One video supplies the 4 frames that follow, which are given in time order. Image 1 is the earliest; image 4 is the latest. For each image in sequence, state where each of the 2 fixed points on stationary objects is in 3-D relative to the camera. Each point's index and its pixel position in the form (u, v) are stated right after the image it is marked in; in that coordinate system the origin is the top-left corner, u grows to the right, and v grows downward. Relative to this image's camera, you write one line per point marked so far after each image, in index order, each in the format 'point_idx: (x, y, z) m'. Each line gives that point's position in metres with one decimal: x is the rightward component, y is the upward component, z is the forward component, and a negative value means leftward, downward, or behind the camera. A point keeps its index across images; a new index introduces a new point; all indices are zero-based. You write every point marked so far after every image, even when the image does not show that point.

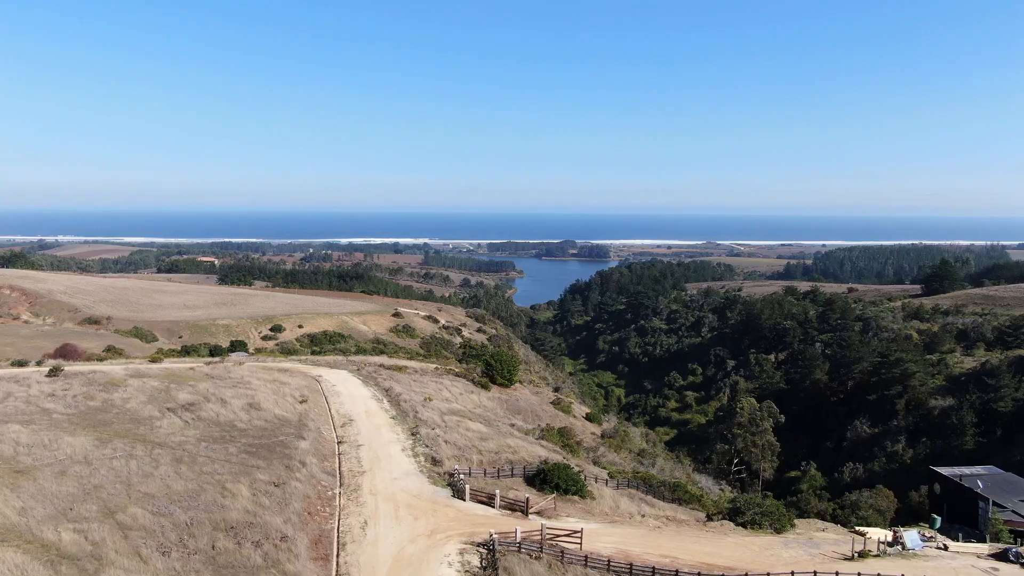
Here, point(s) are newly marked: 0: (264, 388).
0: (-7.4, -3.0, +17.5) m
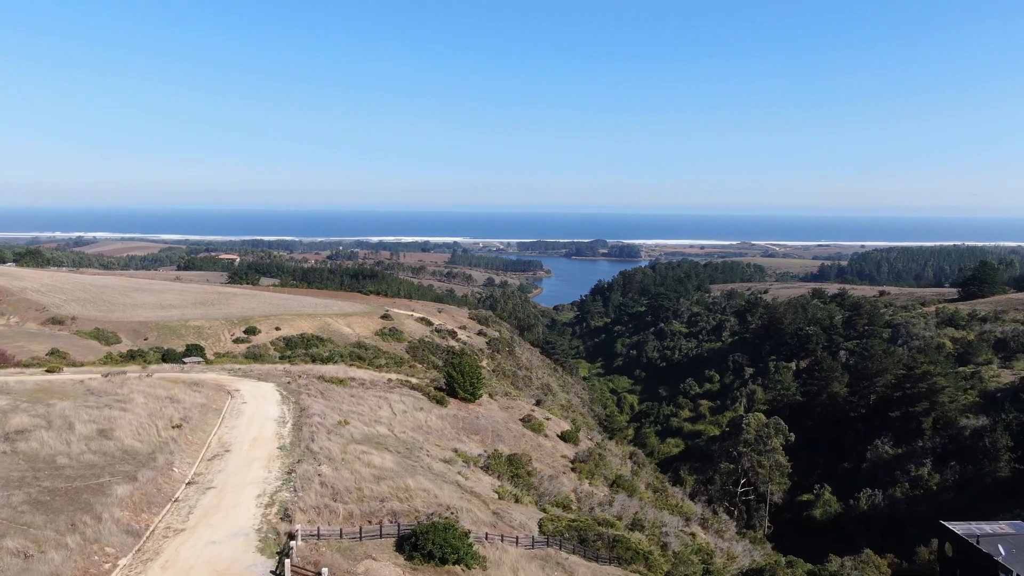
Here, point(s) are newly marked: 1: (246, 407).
0: (-9.6, -3.1, +15.1) m
1: (-7.9, -3.5, +17.5) m
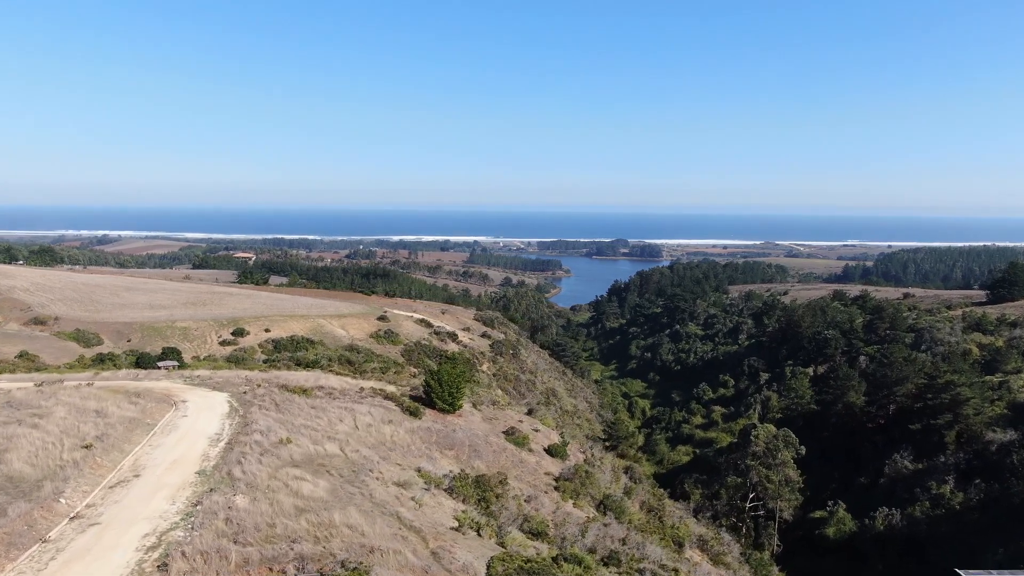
0: (-10.6, -3.2, +13.6) m
1: (-8.9, -3.6, +16.0) m
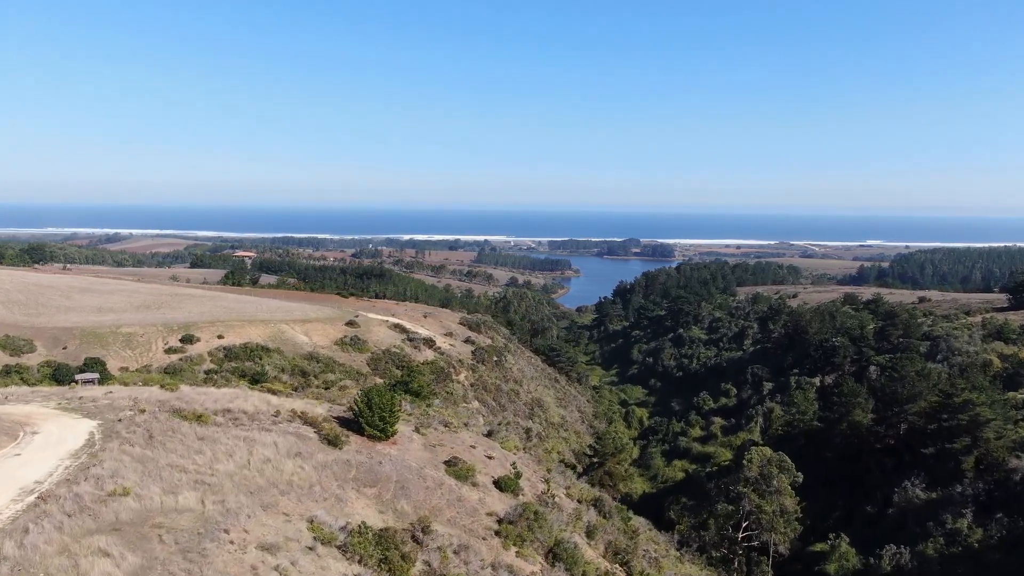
0: (-12.8, -3.4, +10.7) m
1: (-11.0, -3.9, +13.0) m
